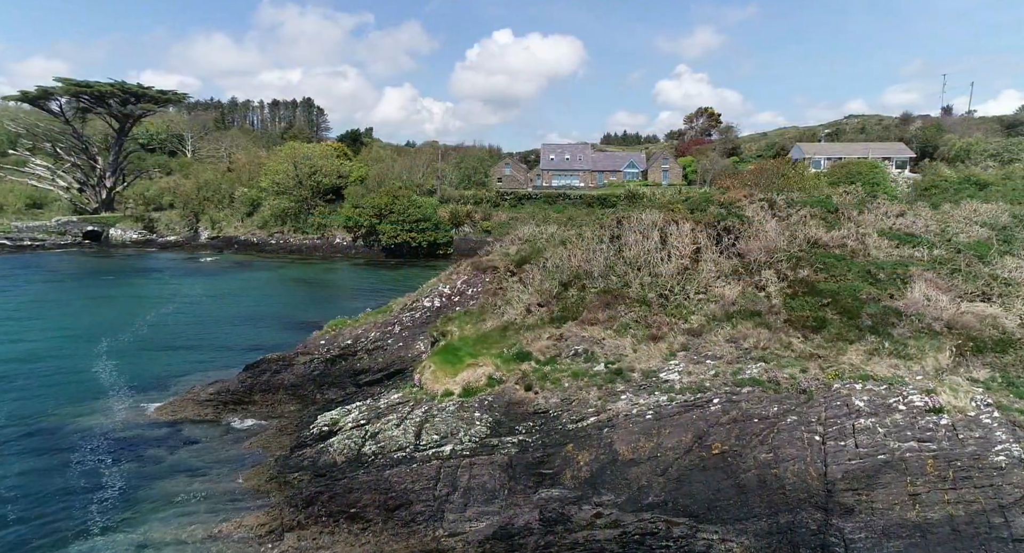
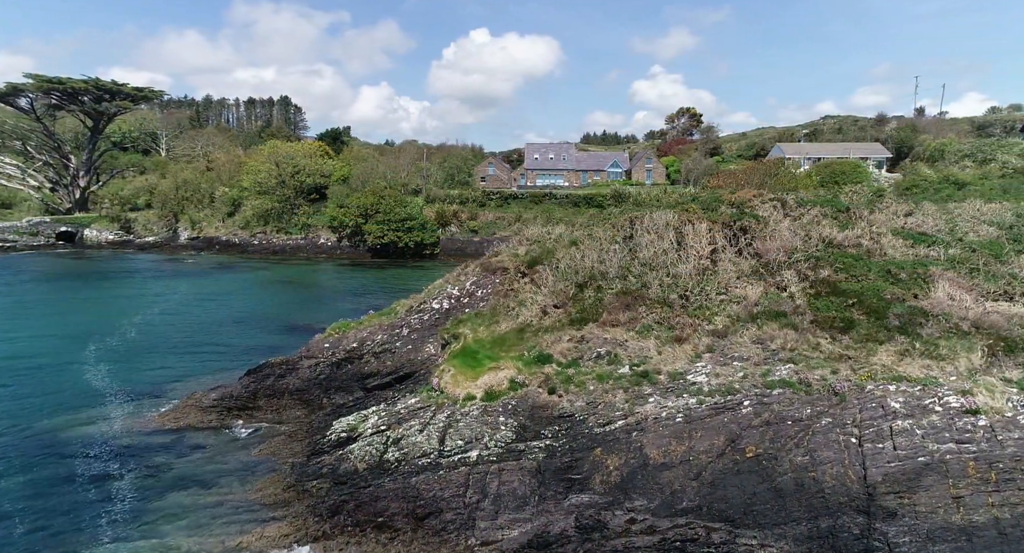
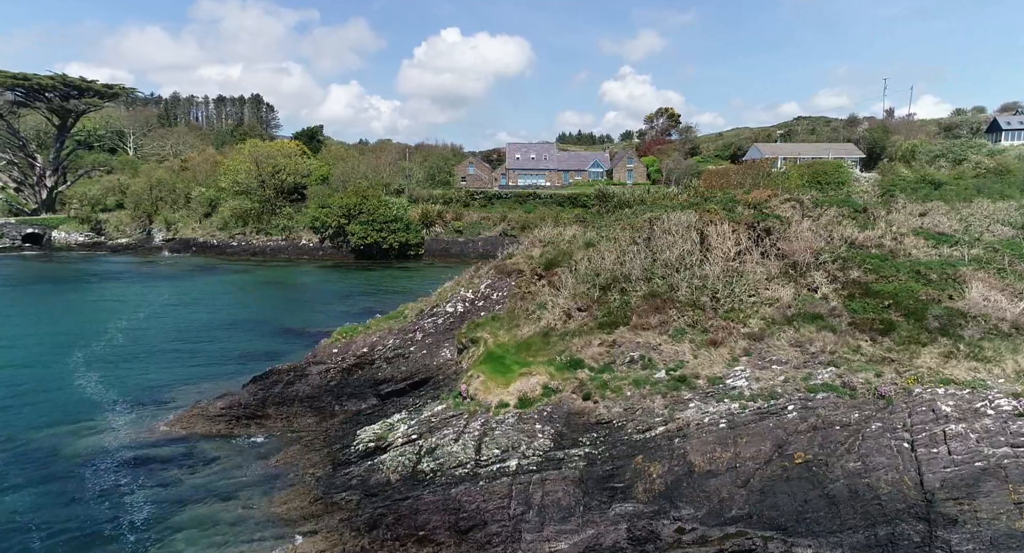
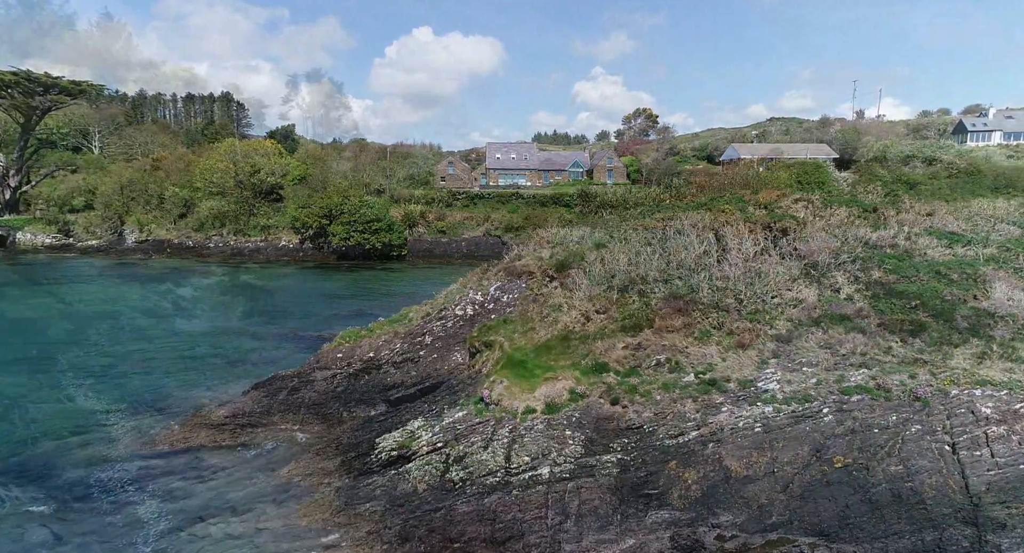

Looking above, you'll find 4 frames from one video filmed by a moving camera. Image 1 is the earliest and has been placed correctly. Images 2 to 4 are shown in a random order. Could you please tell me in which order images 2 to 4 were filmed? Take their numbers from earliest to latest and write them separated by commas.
2, 3, 4
